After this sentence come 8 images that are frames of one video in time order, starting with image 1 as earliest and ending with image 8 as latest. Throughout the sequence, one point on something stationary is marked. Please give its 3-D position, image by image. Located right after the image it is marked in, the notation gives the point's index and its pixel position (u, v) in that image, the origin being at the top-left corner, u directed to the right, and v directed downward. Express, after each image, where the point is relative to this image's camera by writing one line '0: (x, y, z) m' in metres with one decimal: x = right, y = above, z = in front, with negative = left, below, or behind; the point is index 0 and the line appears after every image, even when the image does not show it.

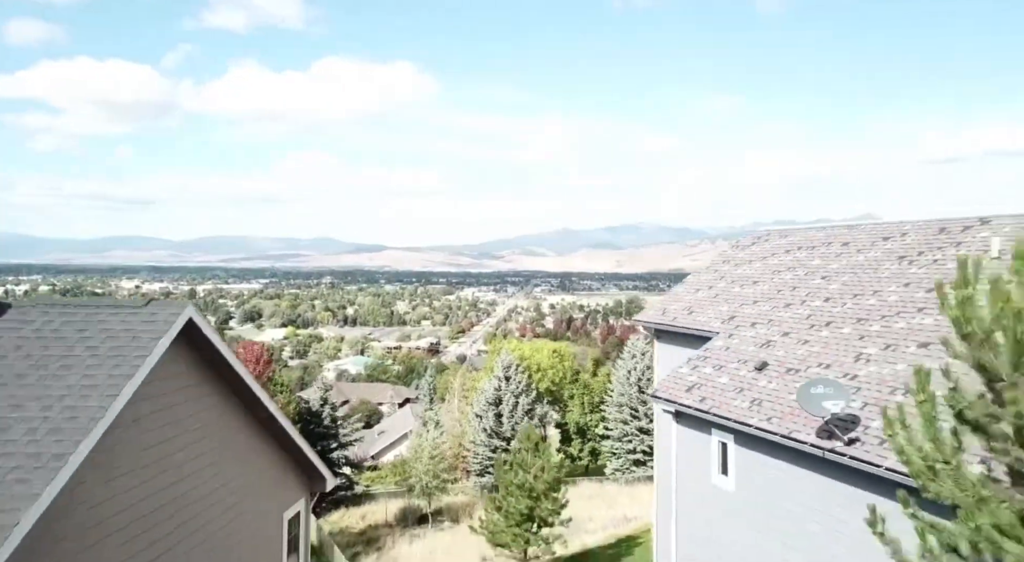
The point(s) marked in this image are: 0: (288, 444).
0: (-3.6, -2.7, +13.8) m
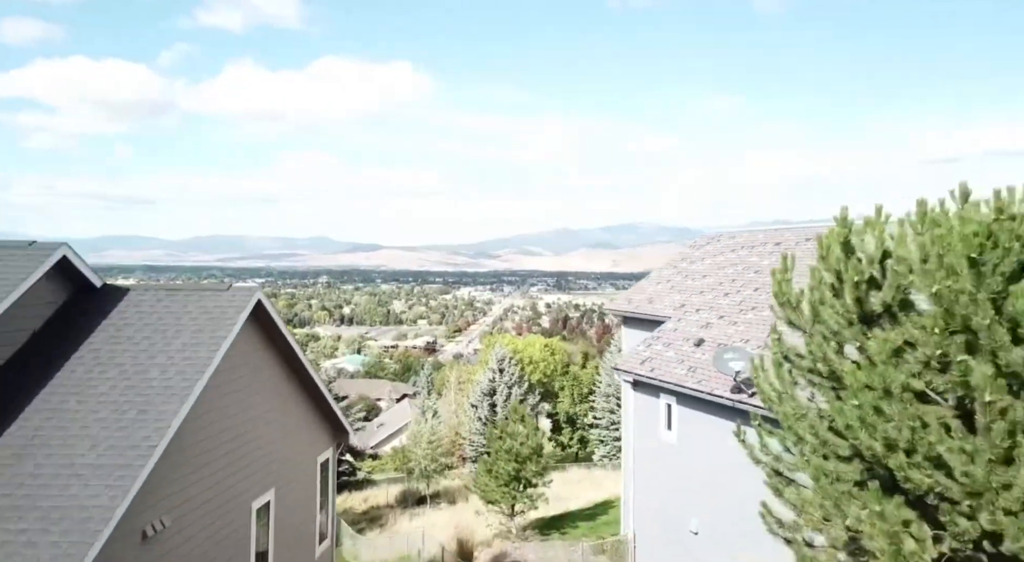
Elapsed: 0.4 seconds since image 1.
0: (-3.9, -2.5, +17.8) m
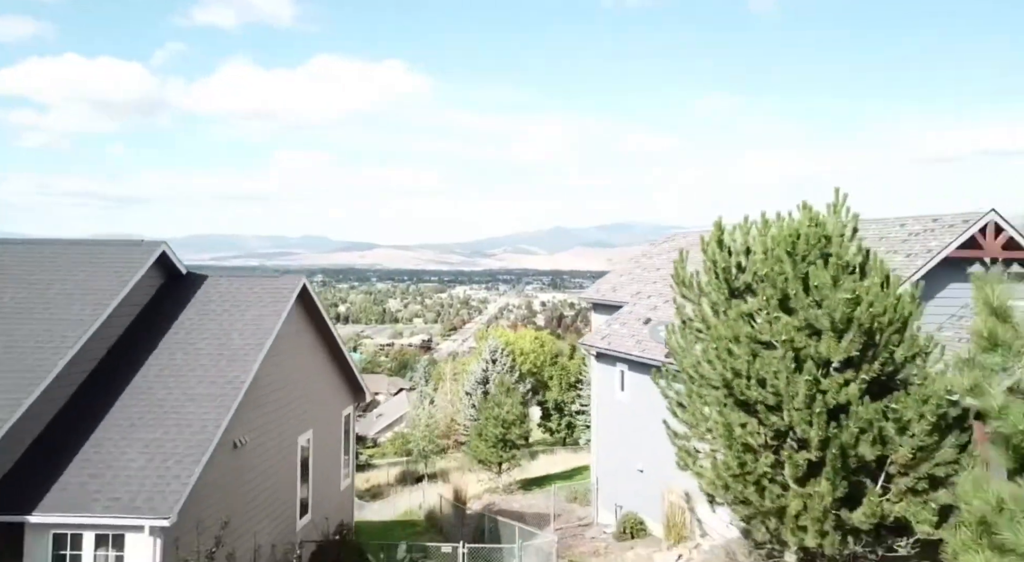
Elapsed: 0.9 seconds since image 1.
0: (-4.3, -2.3, +22.7) m
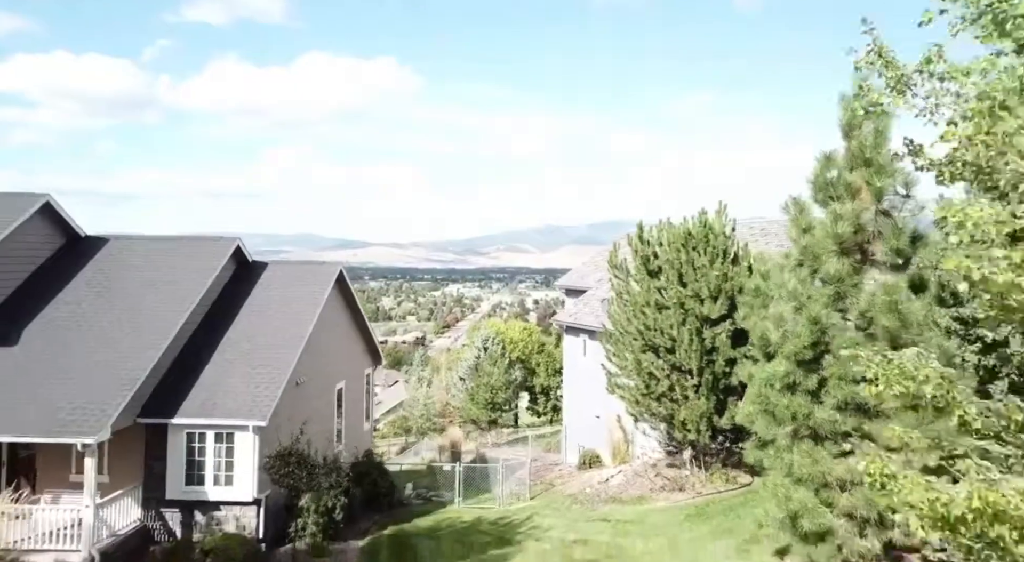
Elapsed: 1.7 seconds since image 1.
0: (-4.8, -1.8, +29.2) m
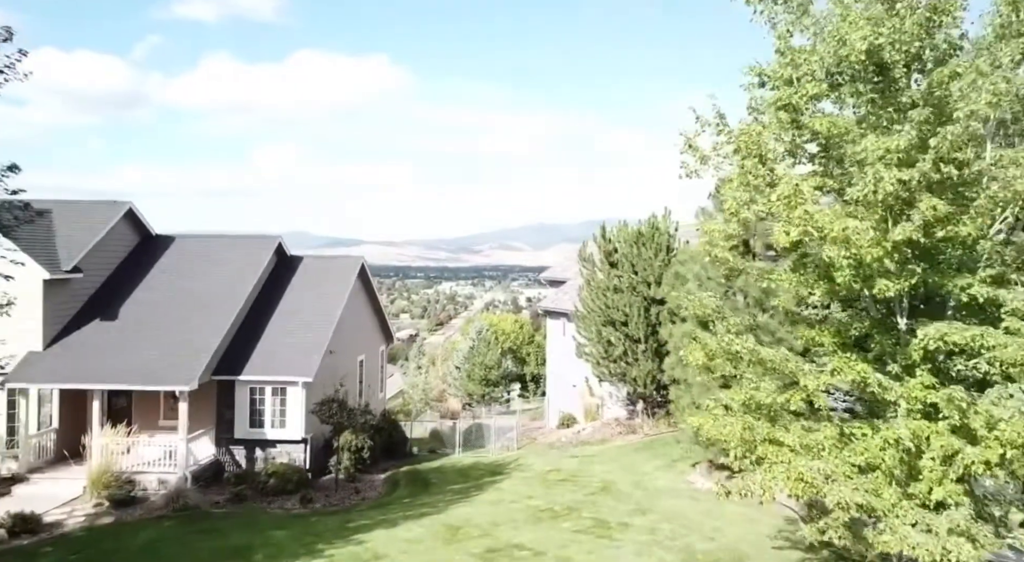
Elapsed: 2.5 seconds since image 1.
0: (-5.2, -1.5, +35.0) m
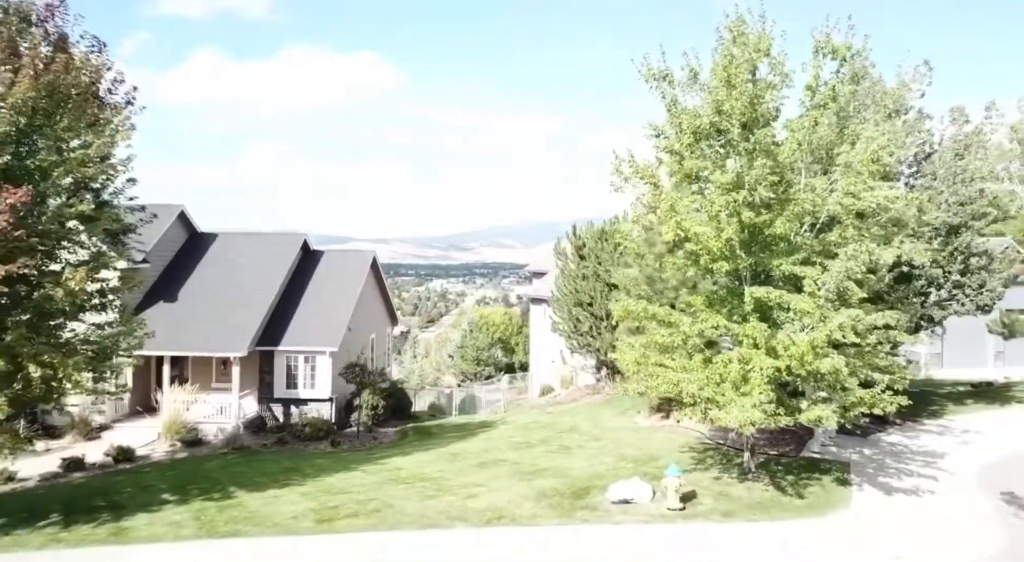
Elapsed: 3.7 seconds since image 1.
0: (-5.7, -1.1, +40.9) m
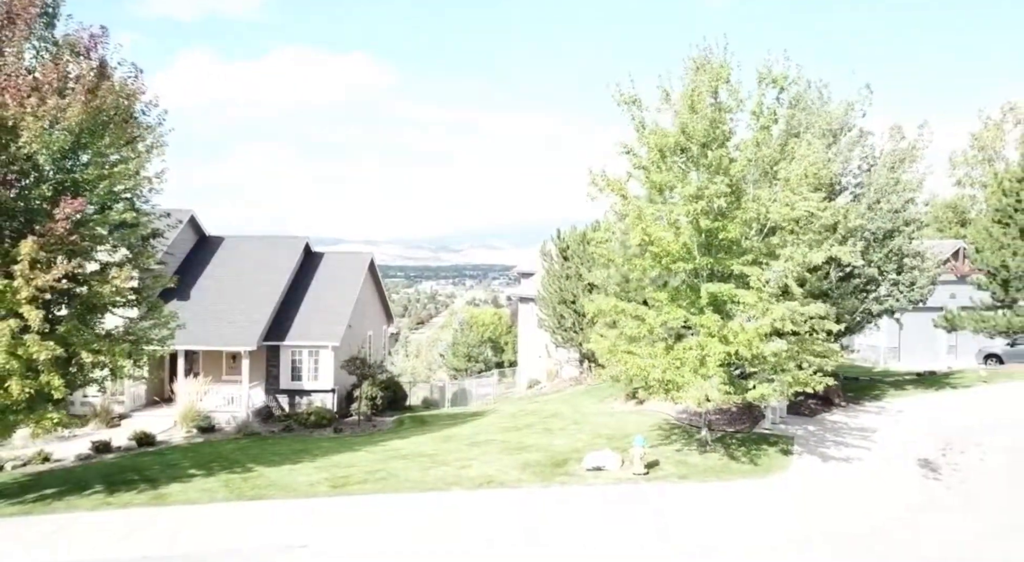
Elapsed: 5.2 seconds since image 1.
0: (-6.3, -1.1, +43.3) m
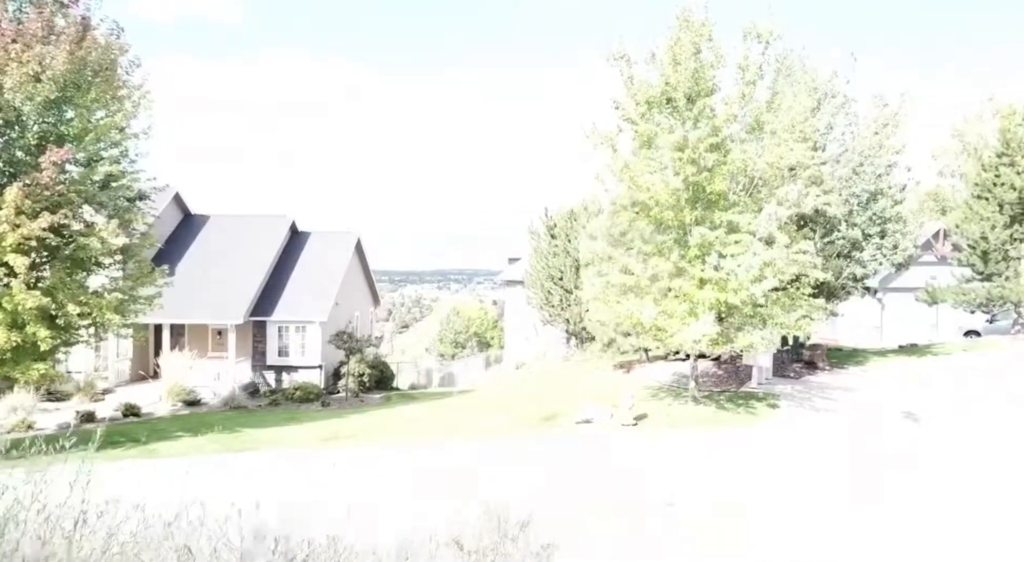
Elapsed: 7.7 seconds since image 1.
0: (-6.9, -0.2, +43.2) m
